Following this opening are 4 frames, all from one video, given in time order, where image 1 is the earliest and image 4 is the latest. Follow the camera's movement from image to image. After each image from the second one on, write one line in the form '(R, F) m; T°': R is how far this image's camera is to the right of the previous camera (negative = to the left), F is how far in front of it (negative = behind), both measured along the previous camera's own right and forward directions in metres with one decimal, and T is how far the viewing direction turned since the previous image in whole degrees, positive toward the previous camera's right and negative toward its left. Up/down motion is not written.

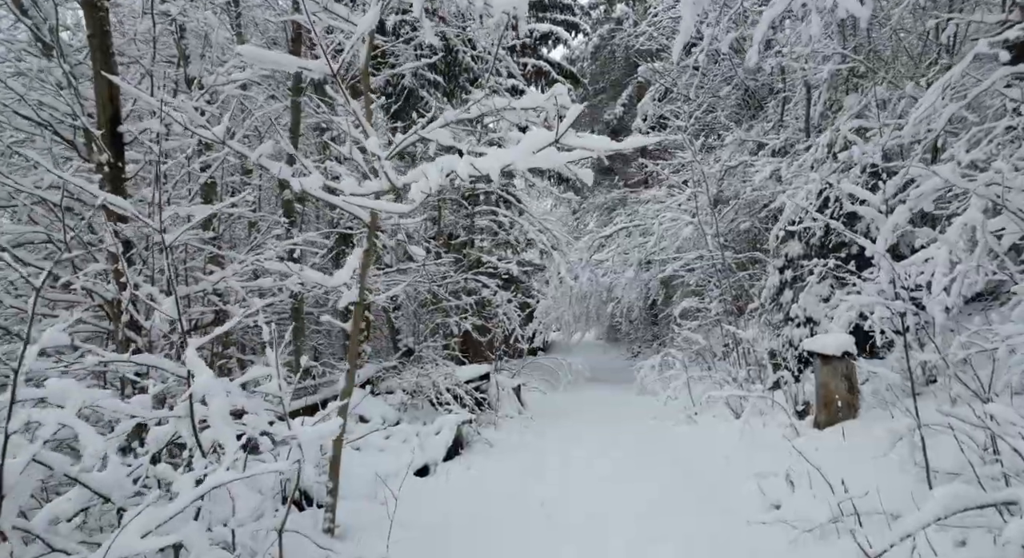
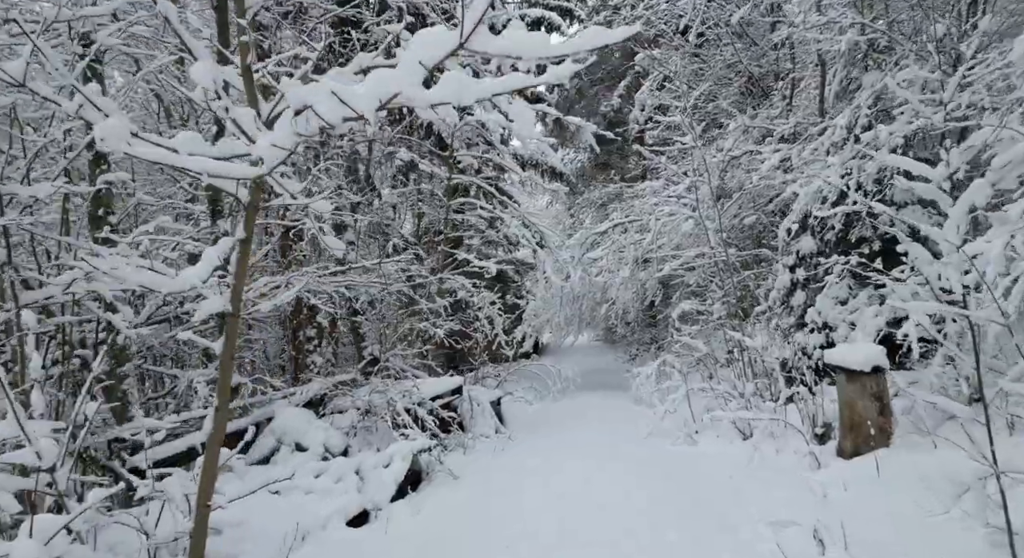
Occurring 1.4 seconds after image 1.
(+0.3, +1.1) m; 0°
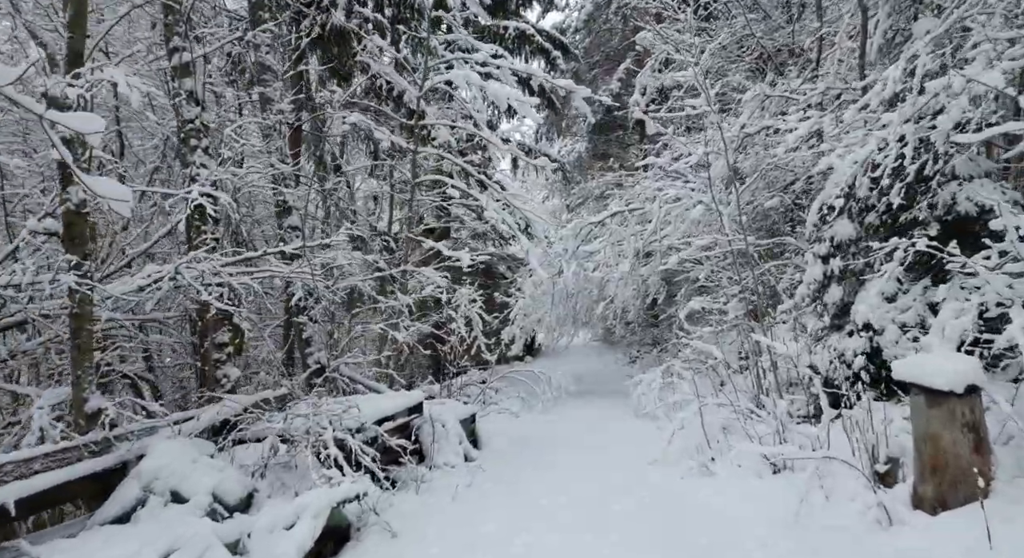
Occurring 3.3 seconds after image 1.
(+0.2, +1.6) m; 0°
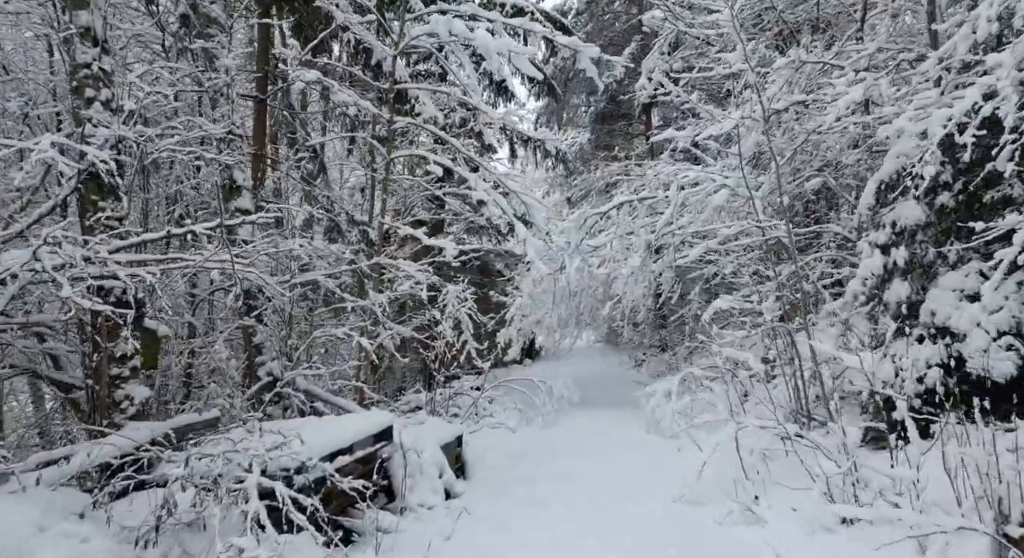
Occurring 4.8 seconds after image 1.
(+0.1, +1.4) m; 0°
